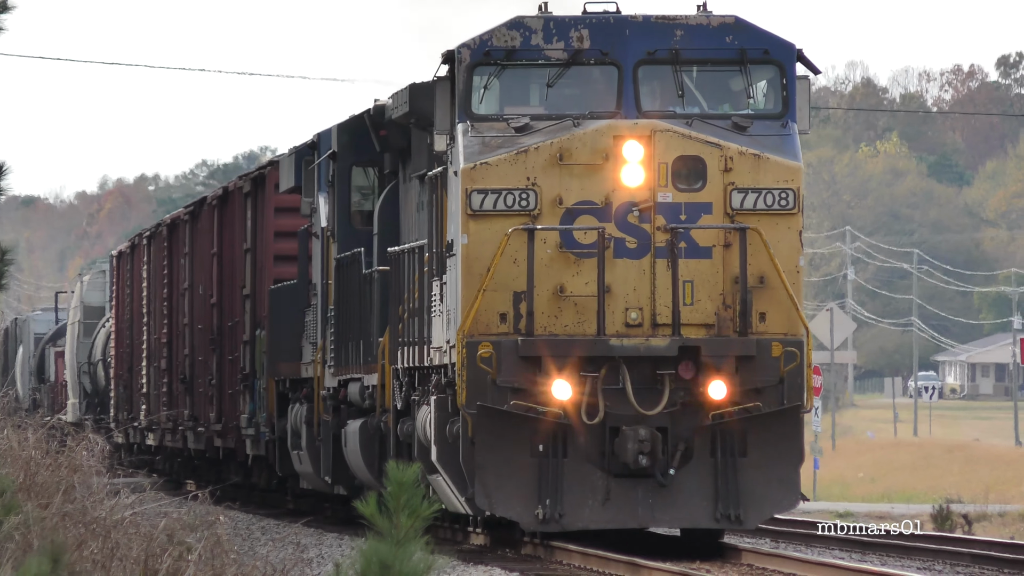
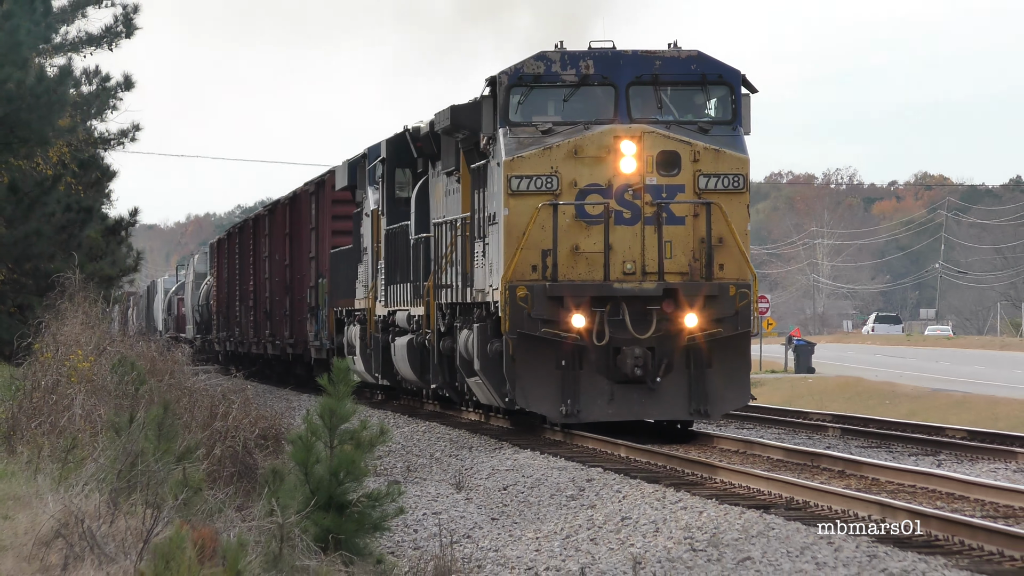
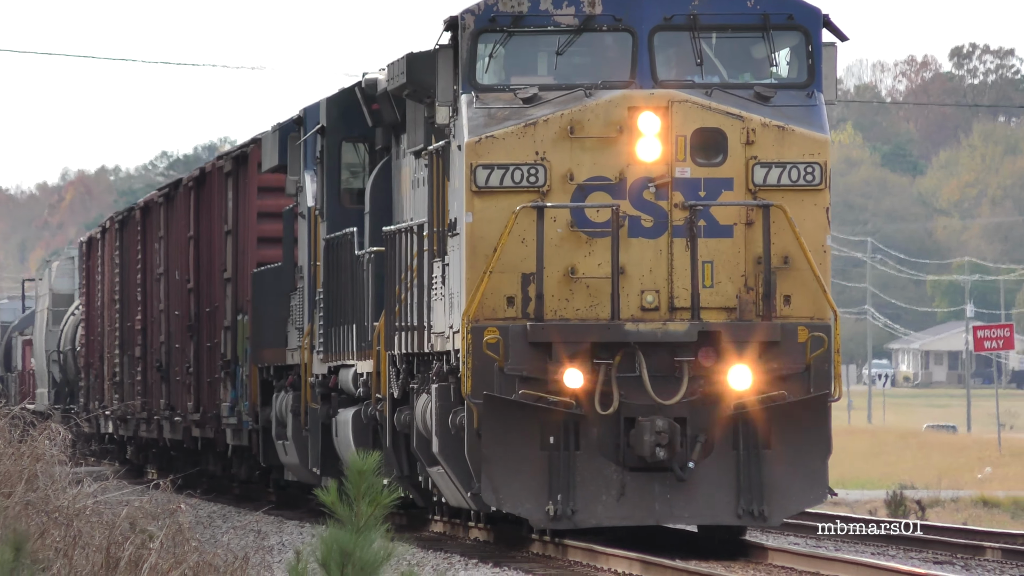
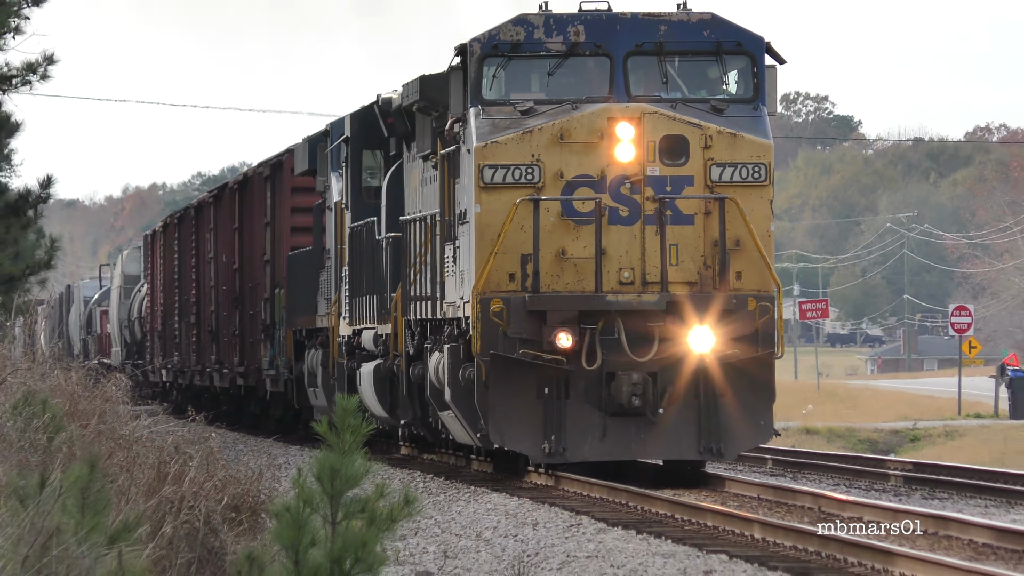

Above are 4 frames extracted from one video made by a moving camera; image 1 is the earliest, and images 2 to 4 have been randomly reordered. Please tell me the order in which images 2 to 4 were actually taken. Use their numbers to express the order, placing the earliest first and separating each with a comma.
3, 4, 2
